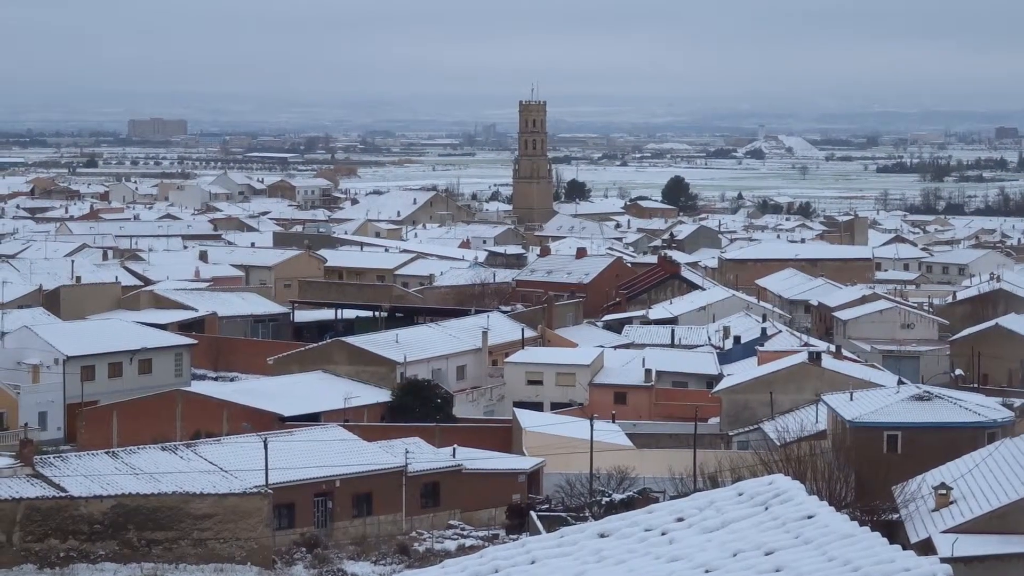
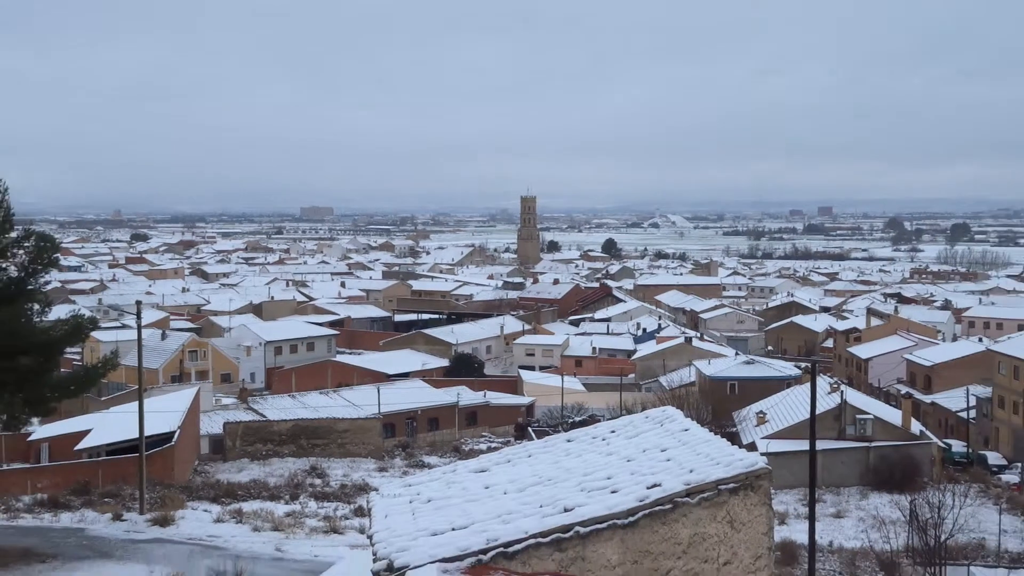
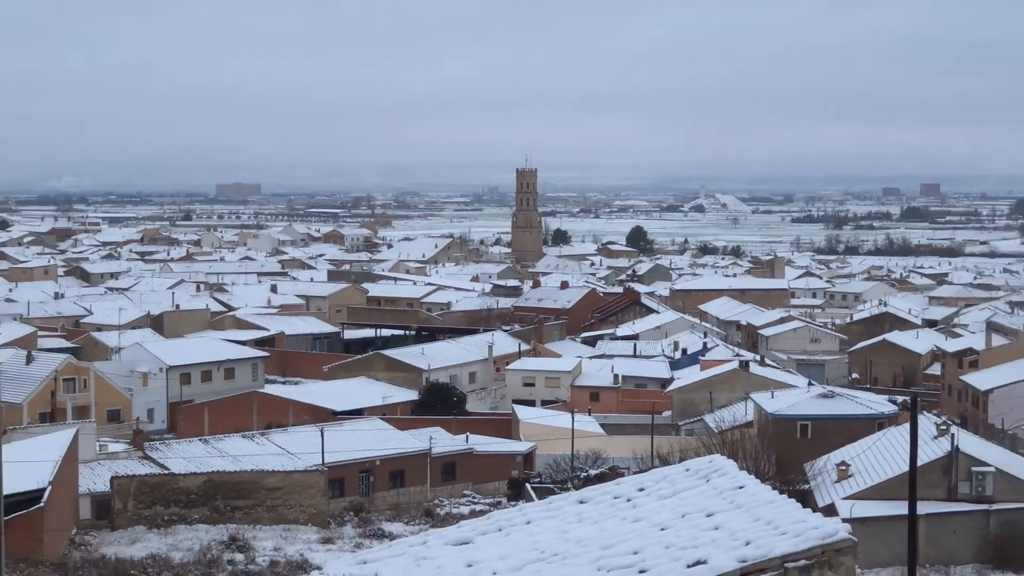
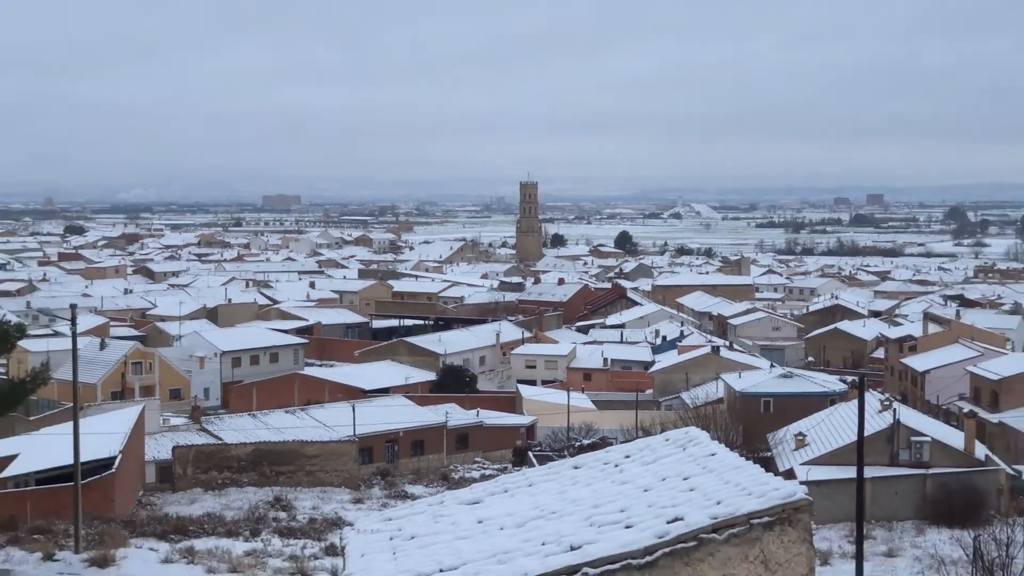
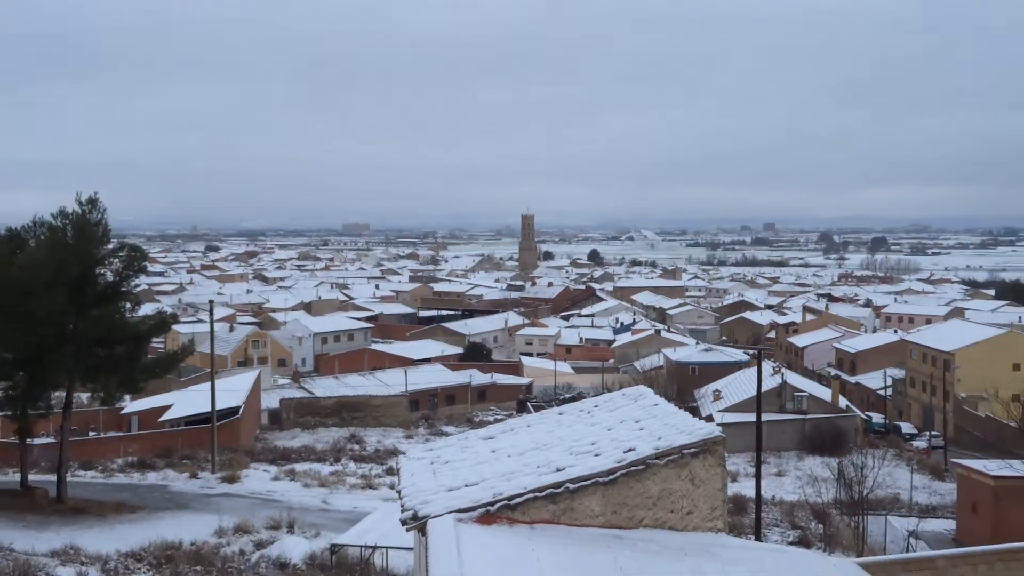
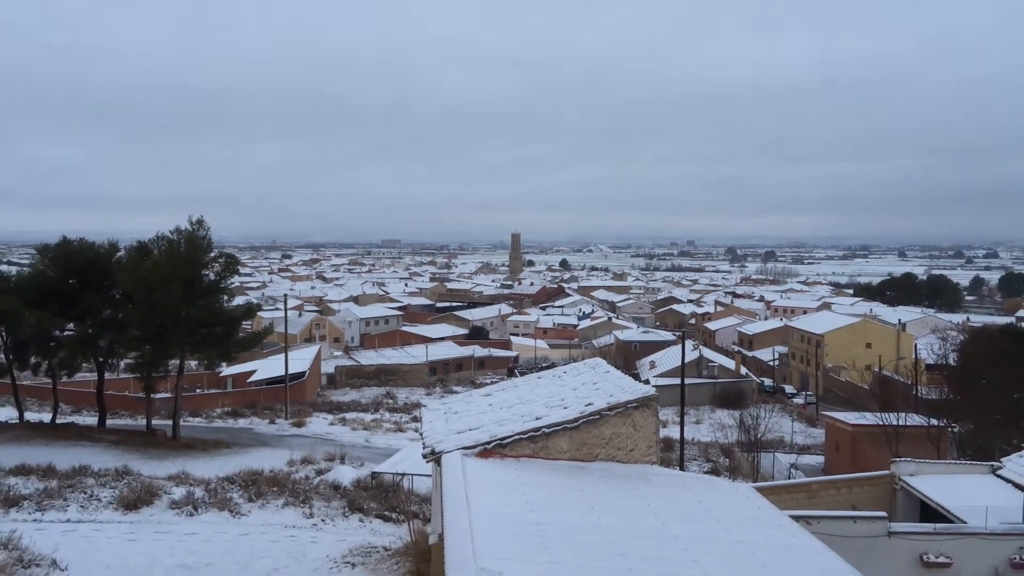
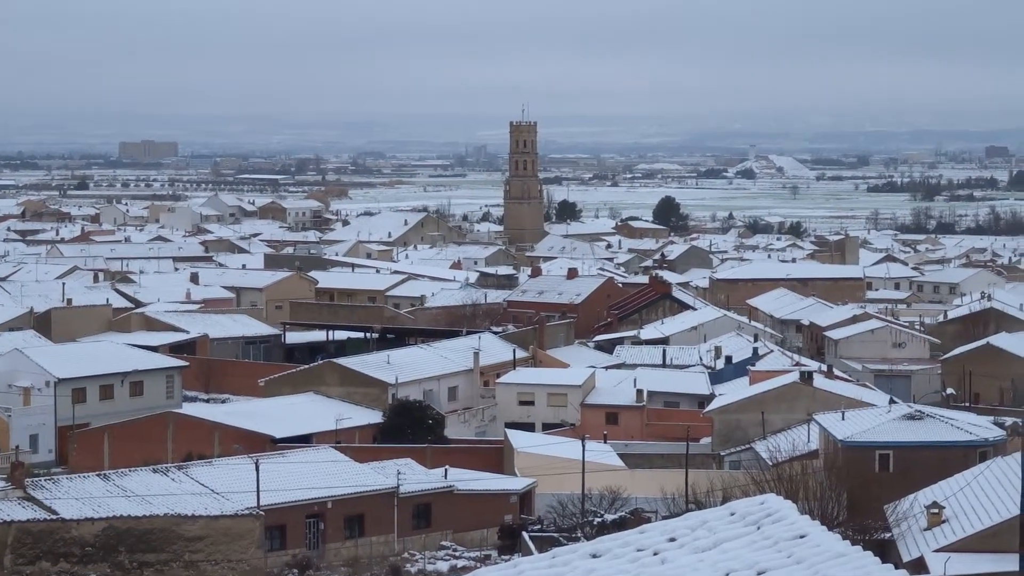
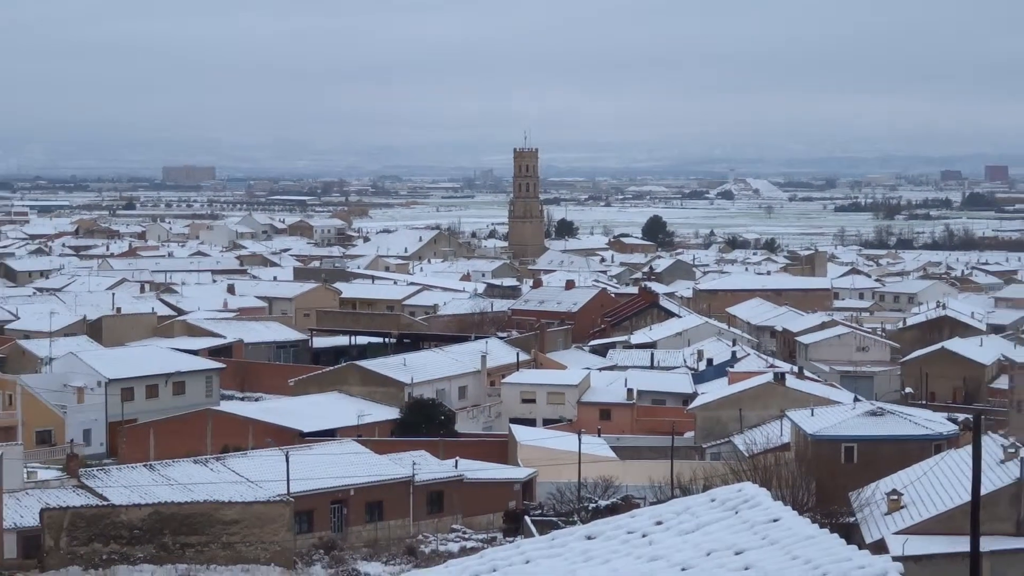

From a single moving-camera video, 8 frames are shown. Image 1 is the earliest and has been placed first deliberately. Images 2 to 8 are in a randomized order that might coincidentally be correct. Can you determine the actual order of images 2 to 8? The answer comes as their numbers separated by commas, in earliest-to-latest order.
7, 8, 3, 4, 2, 5, 6
